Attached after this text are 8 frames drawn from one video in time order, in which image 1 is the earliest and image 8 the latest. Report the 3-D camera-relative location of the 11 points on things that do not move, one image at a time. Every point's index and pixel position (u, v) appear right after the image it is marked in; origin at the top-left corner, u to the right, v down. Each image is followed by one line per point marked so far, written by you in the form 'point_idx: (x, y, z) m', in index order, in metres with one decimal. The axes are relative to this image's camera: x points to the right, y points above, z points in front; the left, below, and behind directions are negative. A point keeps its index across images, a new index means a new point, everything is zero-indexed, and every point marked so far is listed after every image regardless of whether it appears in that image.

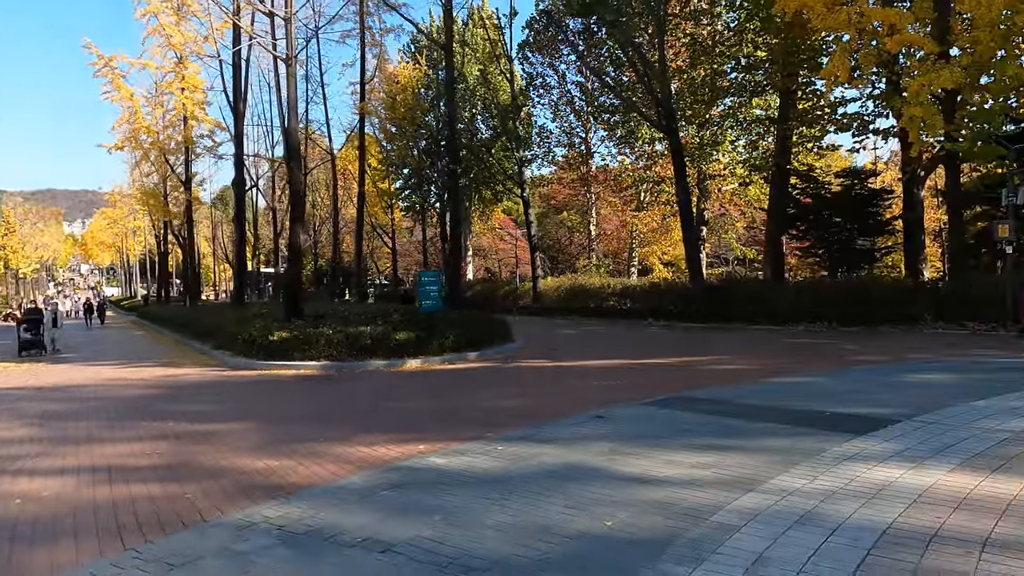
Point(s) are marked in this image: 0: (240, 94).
0: (-8.2, +5.8, +20.0) m
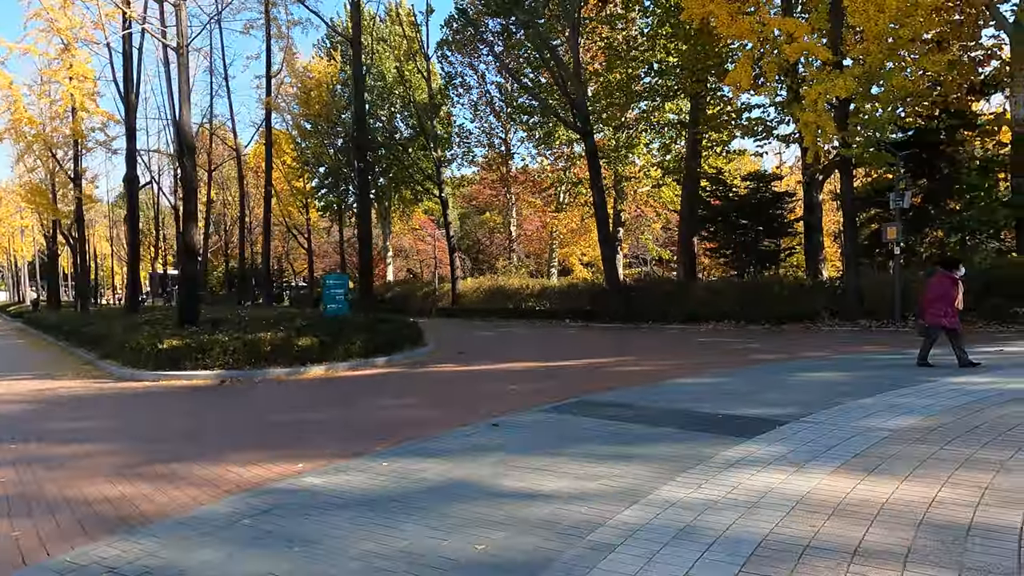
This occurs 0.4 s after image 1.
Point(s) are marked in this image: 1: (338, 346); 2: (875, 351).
0: (-10.7, +5.7, +18.7) m
1: (-3.2, -1.1, +12.3) m
2: (+5.7, -1.0, +10.4) m
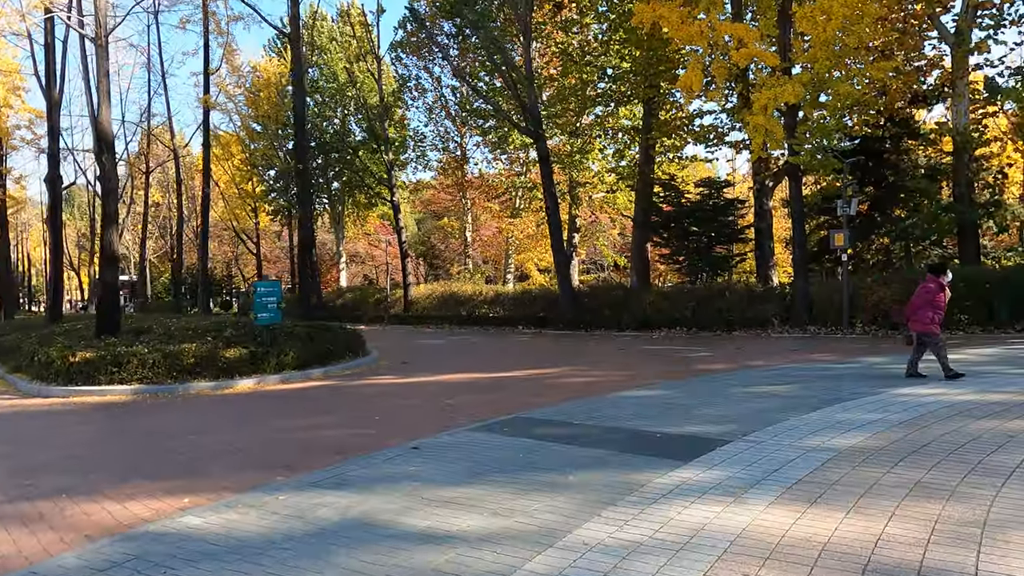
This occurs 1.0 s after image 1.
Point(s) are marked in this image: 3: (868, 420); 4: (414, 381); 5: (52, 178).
0: (-12.1, +5.5, +17.6) m
1: (-4.2, -1.2, +11.6) m
2: (+4.8, -1.1, +10.2) m
3: (+3.0, -1.1, +5.5) m
4: (-1.6, -1.5, +10.8) m
5: (-12.3, +3.0, +17.9) m
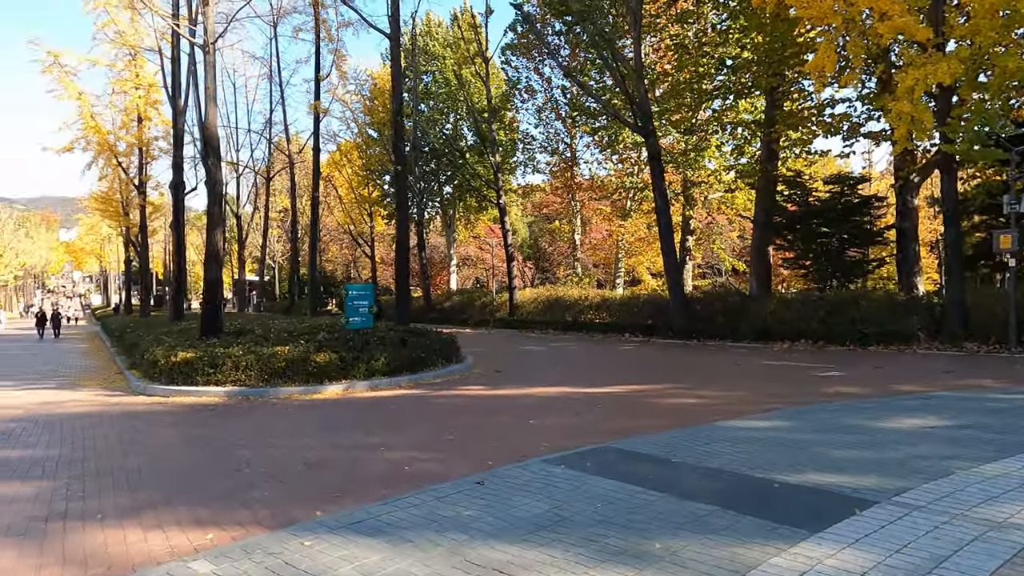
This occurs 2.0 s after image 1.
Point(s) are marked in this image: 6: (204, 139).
0: (-9.3, +5.5, +18.6) m
1: (-2.6, -1.3, +11.3) m
2: (+6.0, -1.3, +8.4) m
3: (+3.5, -1.2, +4.1) m
4: (-0.2, -1.6, +10.1) m
5: (-9.5, +2.9, +18.9) m
6: (-6.0, +2.9, +12.9) m
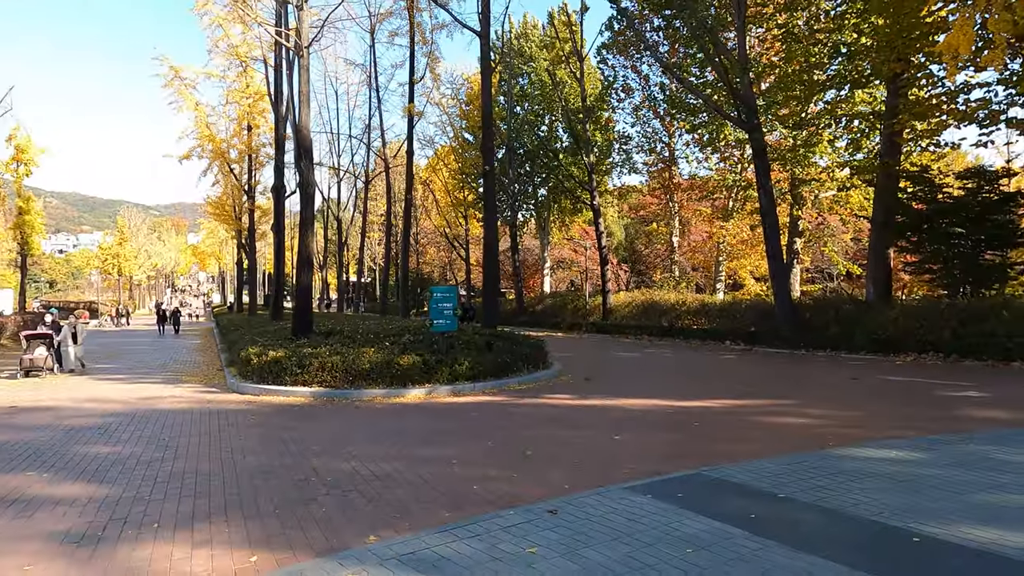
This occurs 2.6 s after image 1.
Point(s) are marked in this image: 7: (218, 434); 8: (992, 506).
0: (-6.6, +5.5, +19.2) m
1: (-1.2, -1.3, +11.0) m
2: (+7.0, -1.4, +7.0) m
3: (+3.8, -1.3, +3.1) m
4: (+1.1, -1.7, +9.5) m
5: (-6.8, +2.9, +19.5) m
6: (-4.2, +2.9, +13.1) m
7: (-3.4, -1.7, +7.8) m
8: (+3.0, -1.3, +4.2) m
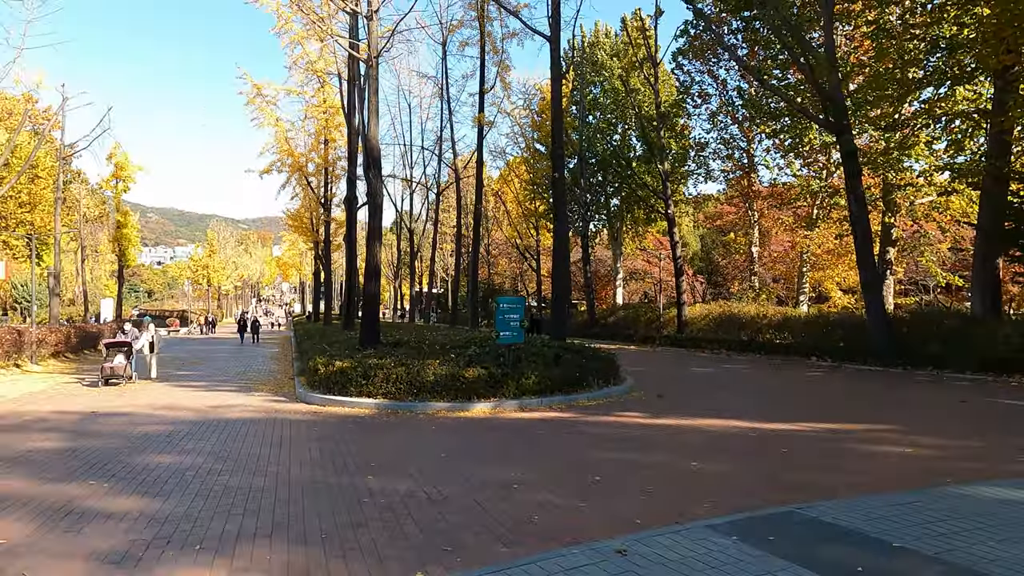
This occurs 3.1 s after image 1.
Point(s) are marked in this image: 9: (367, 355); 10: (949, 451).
0: (-4.6, +5.2, +19.5) m
1: (0.0, -1.5, +10.6) m
2: (+7.6, -1.5, +5.7) m
3: (+4.0, -1.3, +2.2) m
4: (+2.0, -1.8, +8.9) m
5: (-4.8, +2.6, +19.8) m
6: (-2.9, +2.7, +13.1) m
7: (-2.7, -1.8, +7.6) m
8: (+3.4, -1.4, +3.3) m
9: (-2.6, -1.2, +11.7) m
10: (+4.4, -1.6, +6.7) m
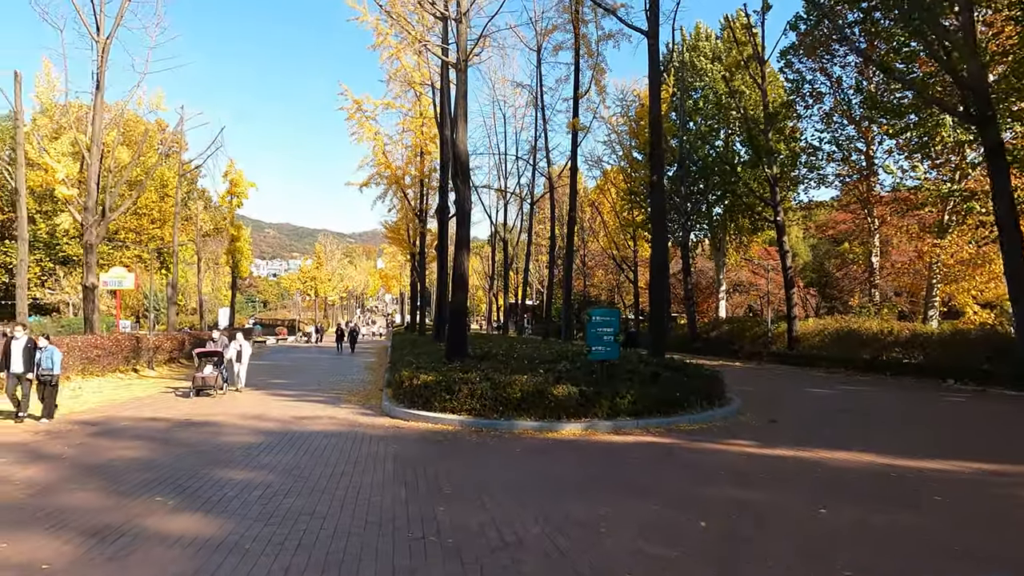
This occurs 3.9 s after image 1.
0: (-1.9, +4.8, +19.3) m
1: (+1.3, -1.7, +9.8) m
2: (+8.2, -1.6, +3.8) m
3: (+4.2, -1.3, +0.9) m
4: (+3.1, -1.9, +7.8) m
5: (-2.0, +2.3, +19.6) m
6: (-1.1, +2.5, +12.7) m
7: (-1.7, -1.9, +7.2) m
8: (+3.6, -1.4, +2.1) m
9: (-1.0, -1.4, +11.2) m
10: (+5.2, -1.7, +5.3) m
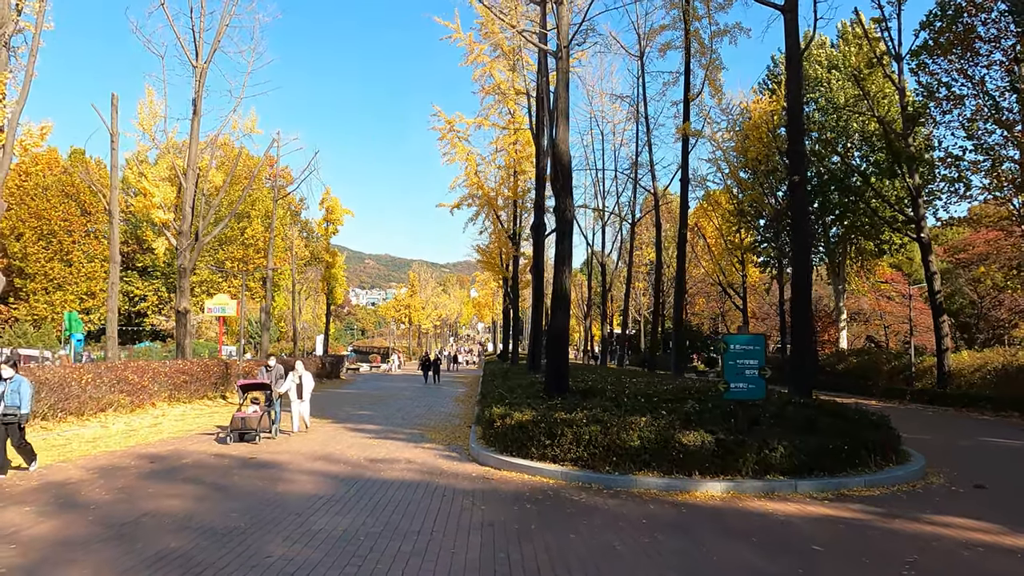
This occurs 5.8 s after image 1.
0: (+0.9, +4.2, +17.8) m
1: (+2.7, -1.9, +7.6) m
2: (+8.7, -1.5, +0.8) m
3: (+4.3, -1.2, -1.6) m
4: (+4.2, -2.1, +5.4) m
5: (+0.7, +1.6, +17.9) m
6: (+0.7, +2.1, +11.0) m
7: (-0.7, -2.0, +5.4) m
8: (+3.9, -1.3, -0.3) m
9: (+0.6, -1.7, +9.4) m
10: (+5.9, -1.8, +2.6) m
